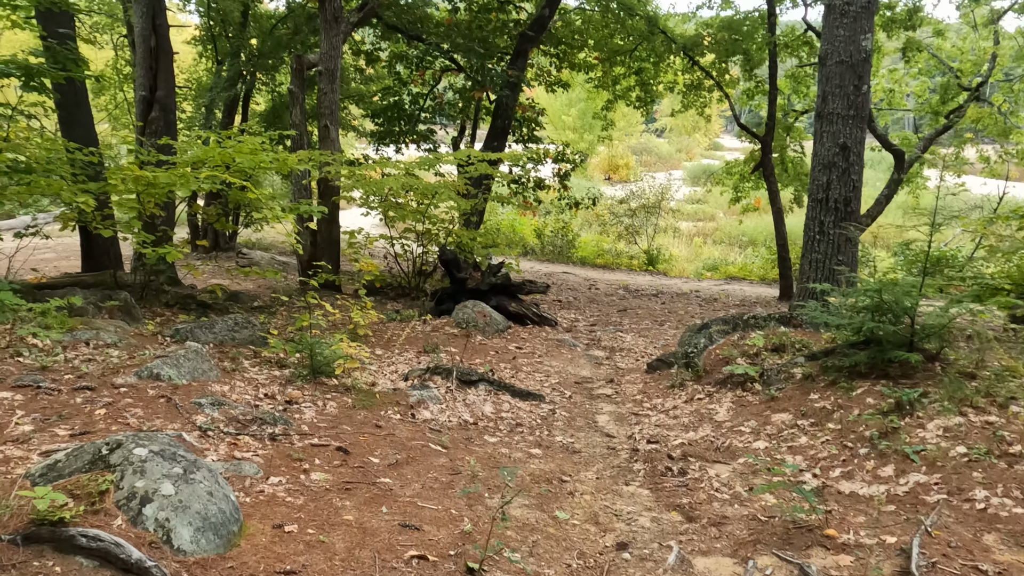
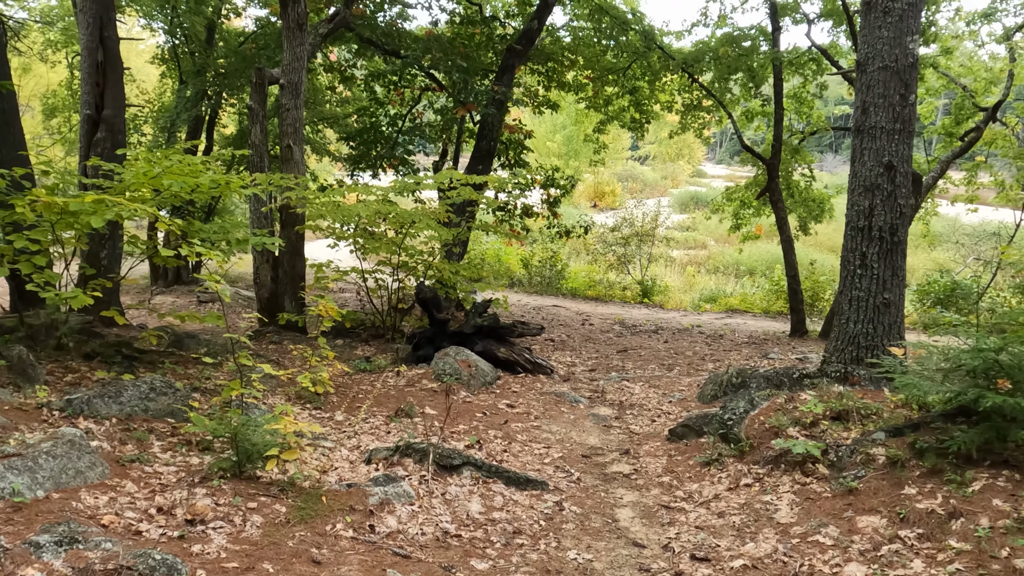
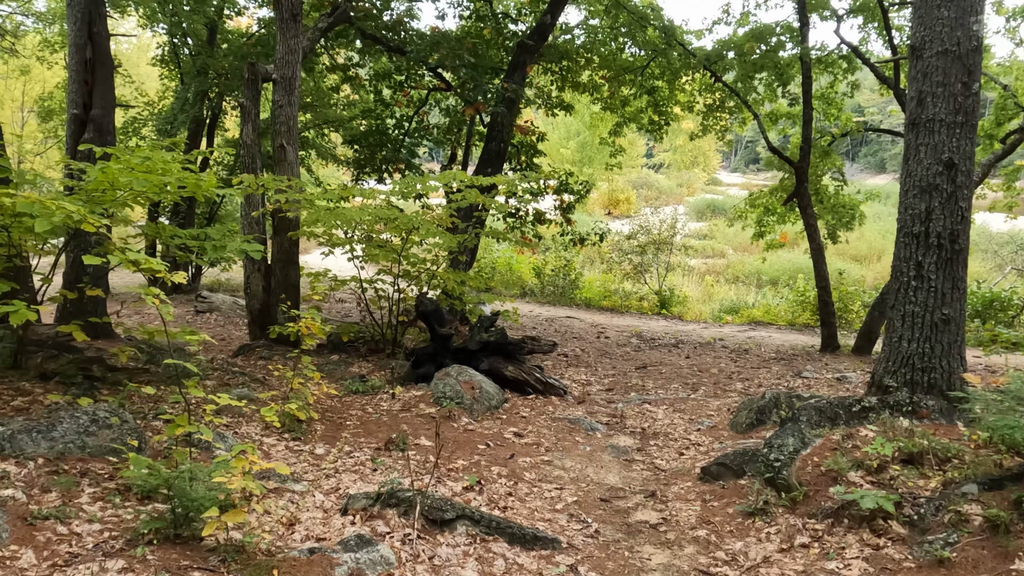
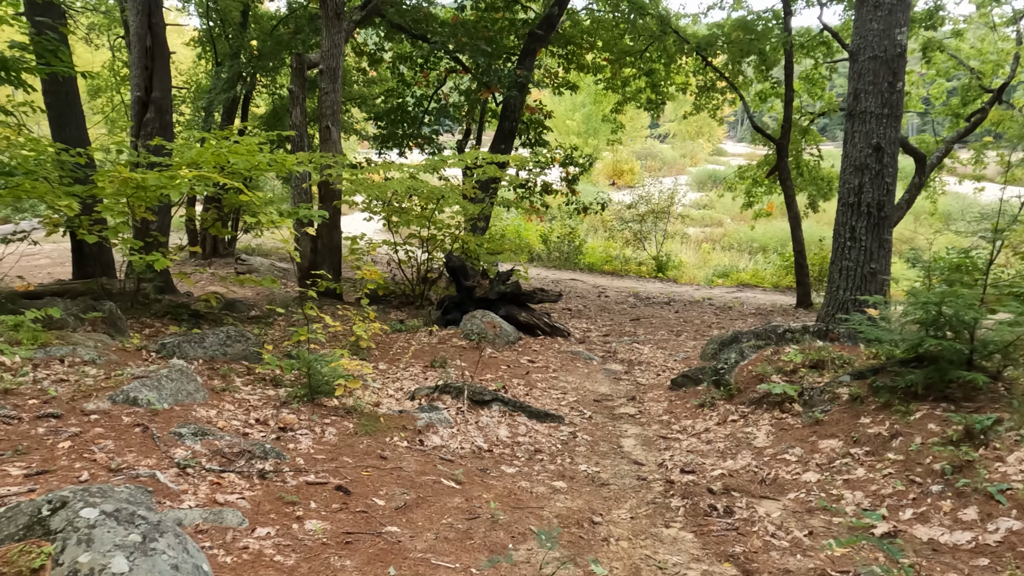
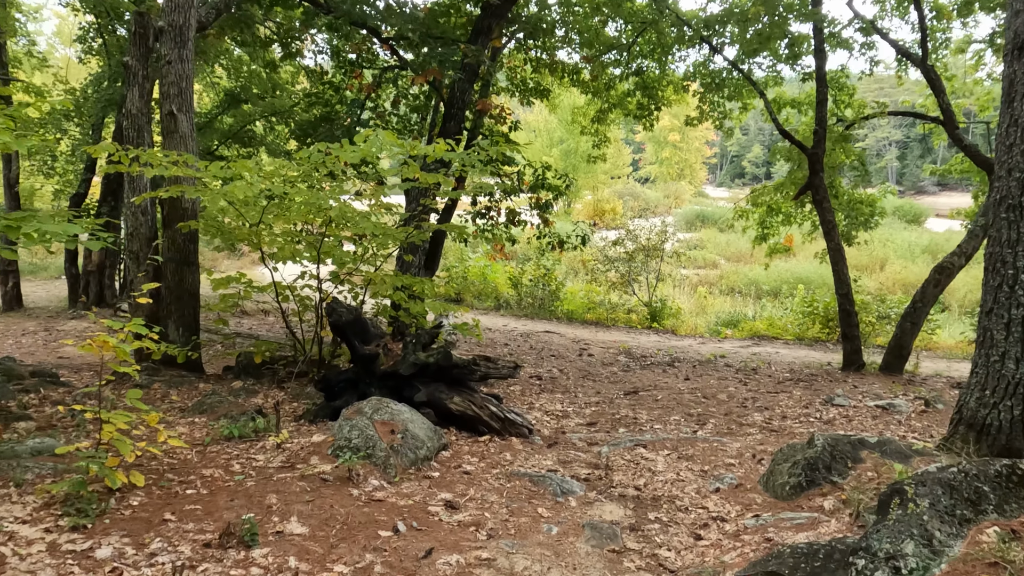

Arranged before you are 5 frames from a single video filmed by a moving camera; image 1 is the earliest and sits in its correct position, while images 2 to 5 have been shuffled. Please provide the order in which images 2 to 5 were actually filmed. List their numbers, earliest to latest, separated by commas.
4, 2, 3, 5
